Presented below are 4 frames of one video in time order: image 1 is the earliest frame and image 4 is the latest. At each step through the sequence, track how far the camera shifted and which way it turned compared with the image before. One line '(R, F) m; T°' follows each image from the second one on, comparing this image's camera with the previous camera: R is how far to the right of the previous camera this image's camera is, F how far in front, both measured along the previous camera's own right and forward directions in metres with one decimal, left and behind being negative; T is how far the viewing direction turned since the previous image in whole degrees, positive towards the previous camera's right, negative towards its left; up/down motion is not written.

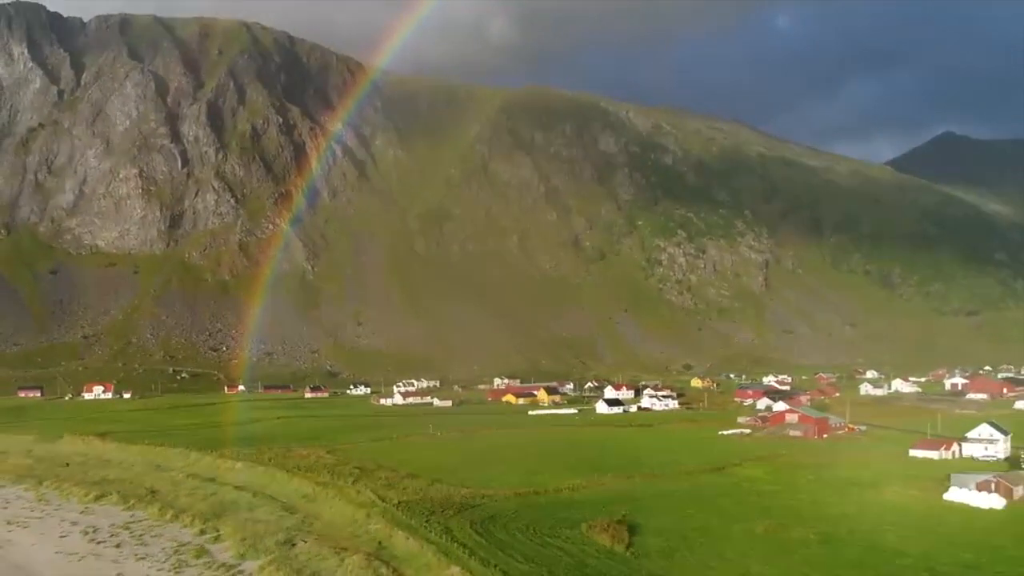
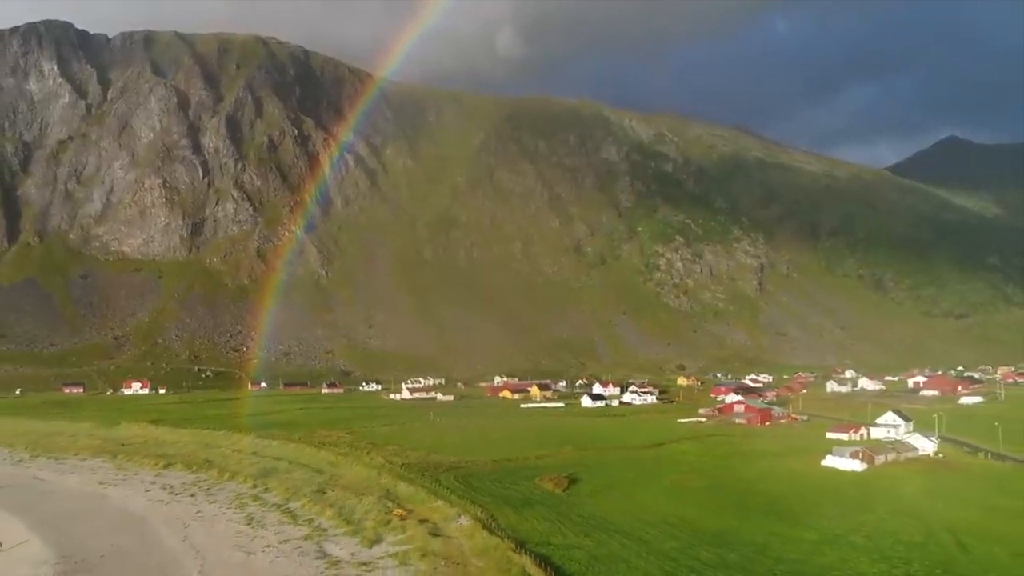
(+2.5, -14.1) m; -1°
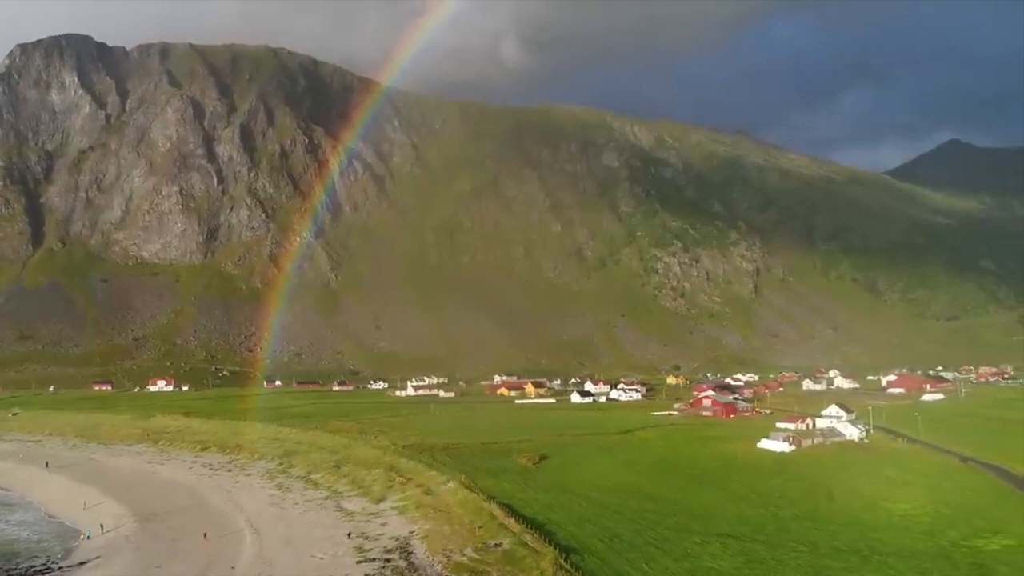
(+2.0, -11.4) m; -1°
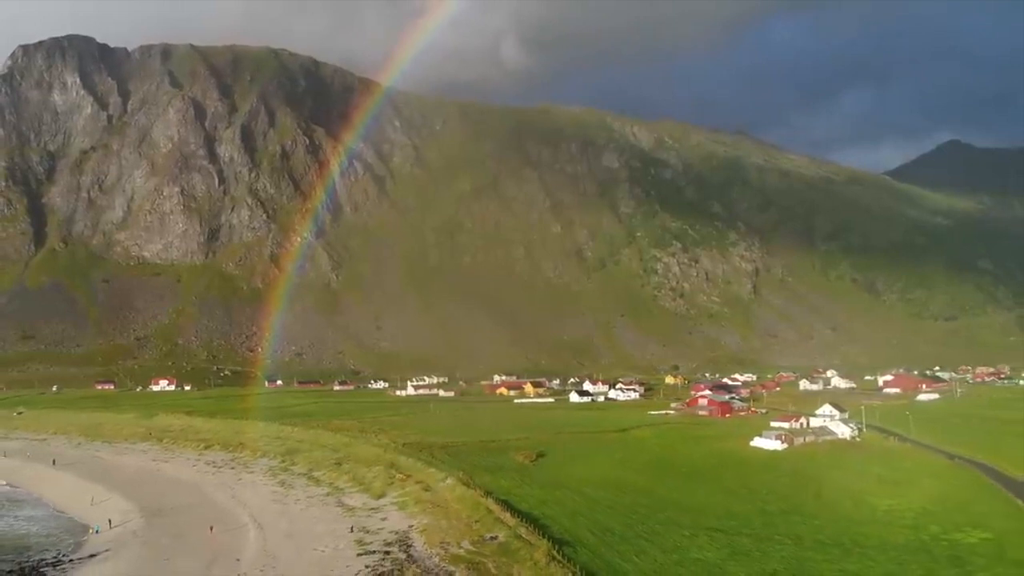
(+0.2, -1.3) m; 0°
